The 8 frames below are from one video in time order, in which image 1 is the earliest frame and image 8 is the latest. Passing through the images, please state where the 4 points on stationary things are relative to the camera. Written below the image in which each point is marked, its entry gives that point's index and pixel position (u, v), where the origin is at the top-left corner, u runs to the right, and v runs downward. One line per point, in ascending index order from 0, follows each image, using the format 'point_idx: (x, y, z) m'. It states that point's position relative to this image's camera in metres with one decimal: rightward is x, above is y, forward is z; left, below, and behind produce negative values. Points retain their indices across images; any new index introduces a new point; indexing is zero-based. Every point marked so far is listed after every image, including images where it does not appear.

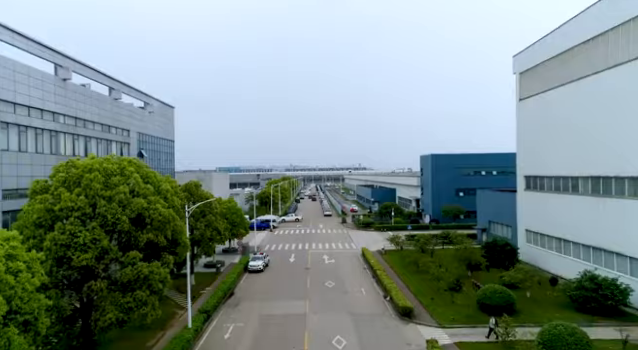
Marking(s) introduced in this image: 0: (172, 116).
0: (-5.9, +2.4, +16.1) m
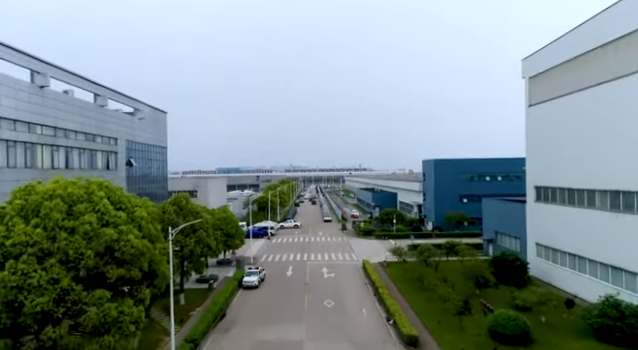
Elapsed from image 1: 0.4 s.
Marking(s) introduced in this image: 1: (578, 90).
0: (-5.9, +2.0, +15.5) m
1: (+6.4, +2.1, +10.1) m
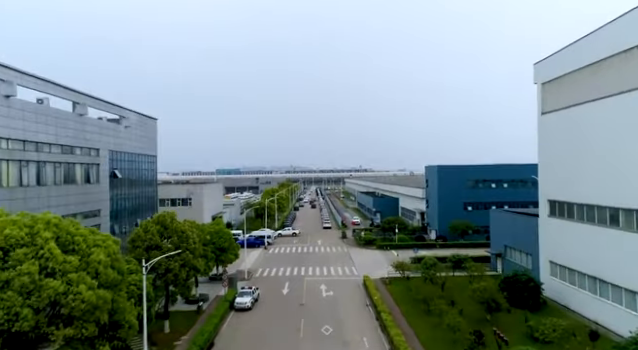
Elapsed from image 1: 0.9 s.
0: (-6.0, +1.7, +14.7) m
1: (+6.3, +1.7, +9.2) m
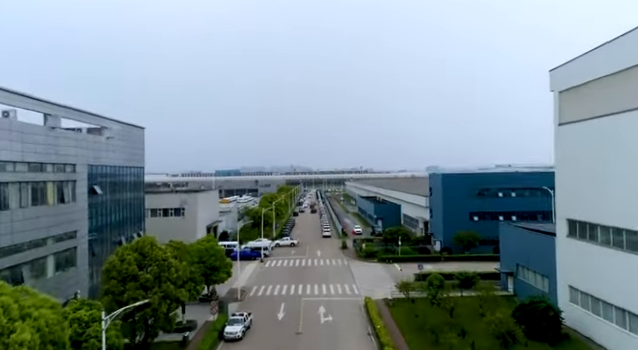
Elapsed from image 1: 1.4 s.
0: (-6.0, +1.3, +13.7) m
1: (+6.2, +1.3, +8.3) m
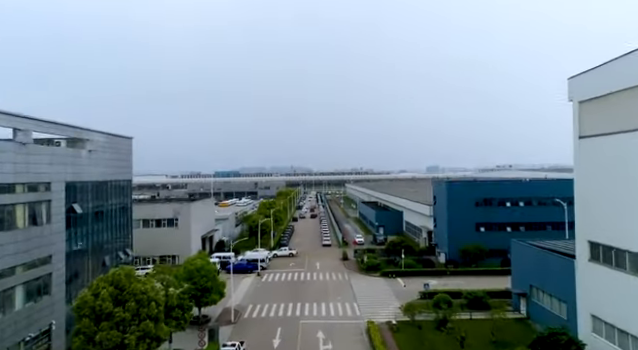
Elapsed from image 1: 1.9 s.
0: (-6.1, +0.8, +12.9) m
1: (+6.2, +0.9, +7.4) m
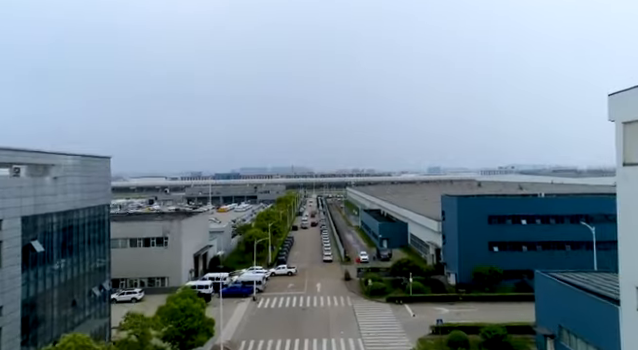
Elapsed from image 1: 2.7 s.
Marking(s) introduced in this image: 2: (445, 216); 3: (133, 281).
0: (-6.1, +0.2, +11.5) m
1: (+6.2, +0.3, +6.0) m
2: (+6.1, -2.0, +19.7) m
3: (-8.2, -4.6, +17.8) m
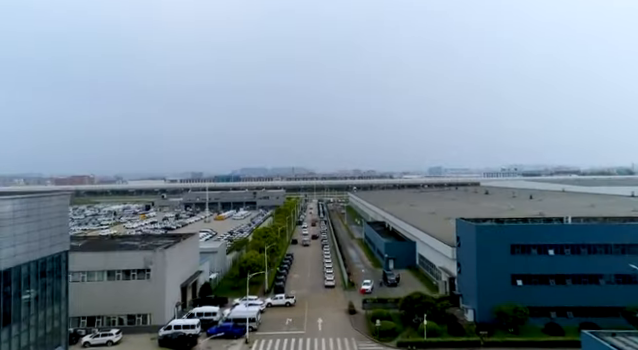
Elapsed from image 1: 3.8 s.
0: (-6.0, -0.8, +9.5) m
1: (+6.2, -0.7, +4.0) m
2: (+6.2, -3.0, +17.6) m
3: (-8.1, -5.6, +15.8) m
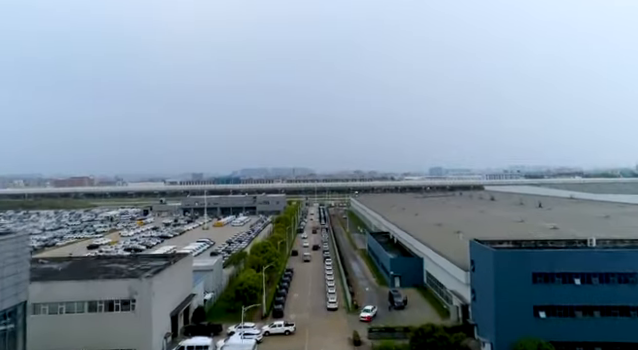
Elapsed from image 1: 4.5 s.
0: (-6.0, -1.5, +8.0) m
1: (+6.3, -1.4, +2.5) m
2: (+6.2, -3.7, +16.2) m
3: (-8.0, -6.3, +14.4) m
